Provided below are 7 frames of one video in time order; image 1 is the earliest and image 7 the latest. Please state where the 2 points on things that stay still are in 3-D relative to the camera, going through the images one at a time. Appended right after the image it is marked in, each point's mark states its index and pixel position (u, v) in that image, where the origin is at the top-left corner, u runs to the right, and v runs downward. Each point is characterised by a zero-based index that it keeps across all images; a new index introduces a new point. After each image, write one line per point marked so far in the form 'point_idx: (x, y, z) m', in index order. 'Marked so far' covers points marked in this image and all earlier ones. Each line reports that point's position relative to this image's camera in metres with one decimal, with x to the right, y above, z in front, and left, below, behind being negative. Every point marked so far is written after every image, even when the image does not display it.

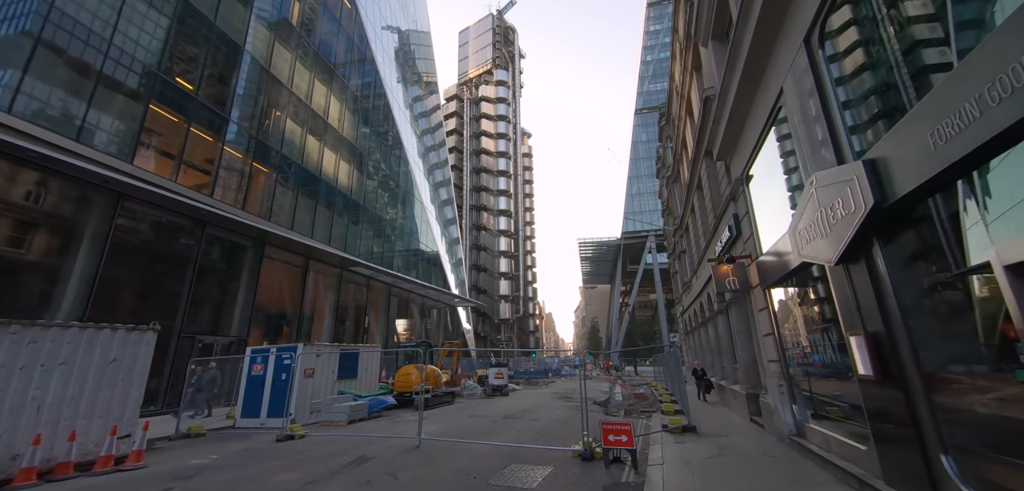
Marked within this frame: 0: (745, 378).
0: (+6.2, -3.6, +10.6) m
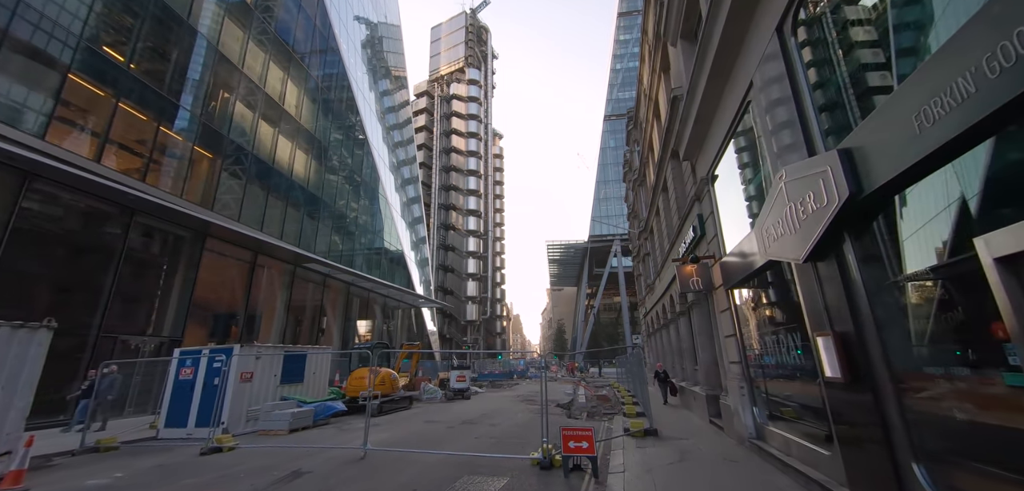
0: (+5.2, -3.6, +10.6) m
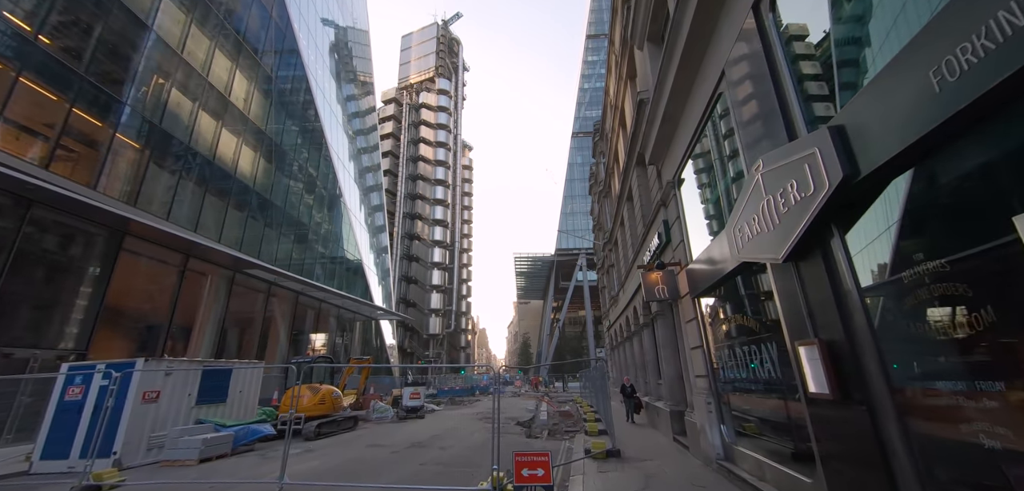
0: (+4.1, -3.8, +10.2) m
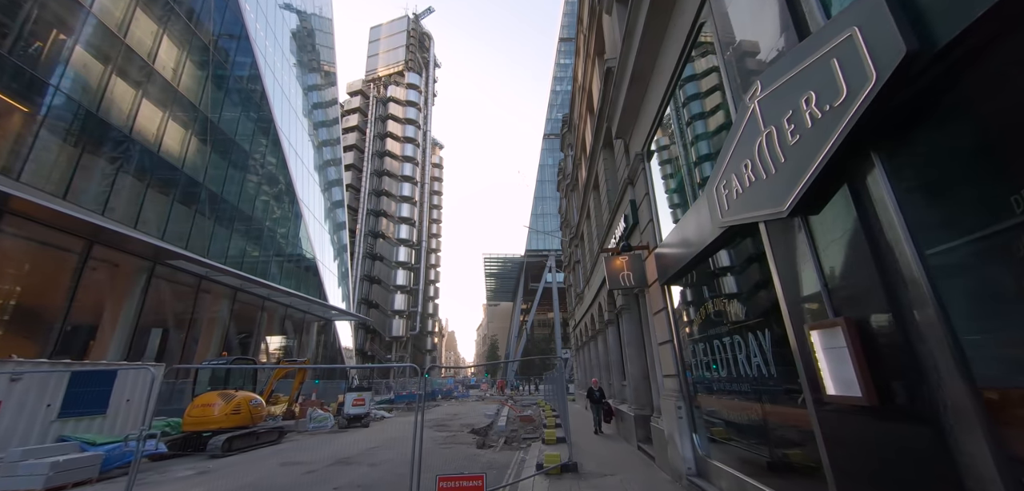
0: (+2.9, -3.6, +9.3) m
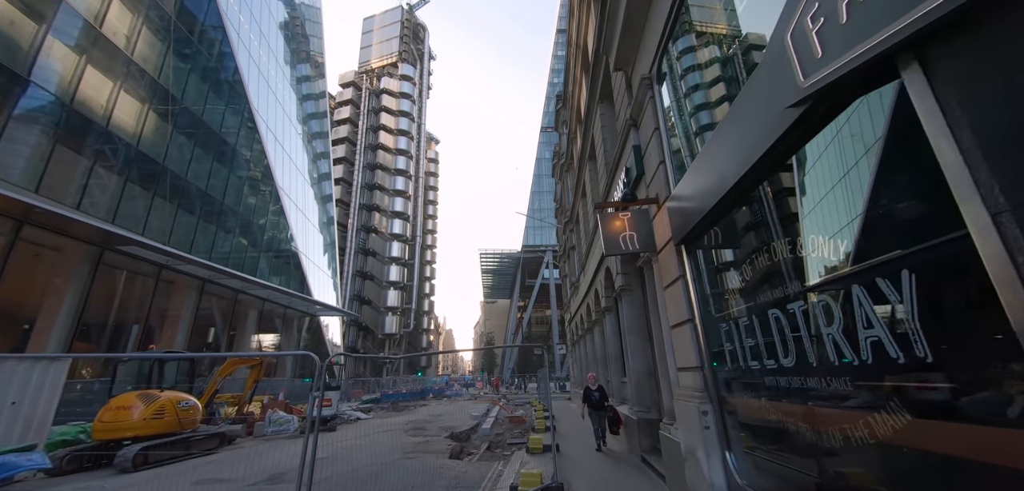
0: (+2.5, -3.0, +7.8) m
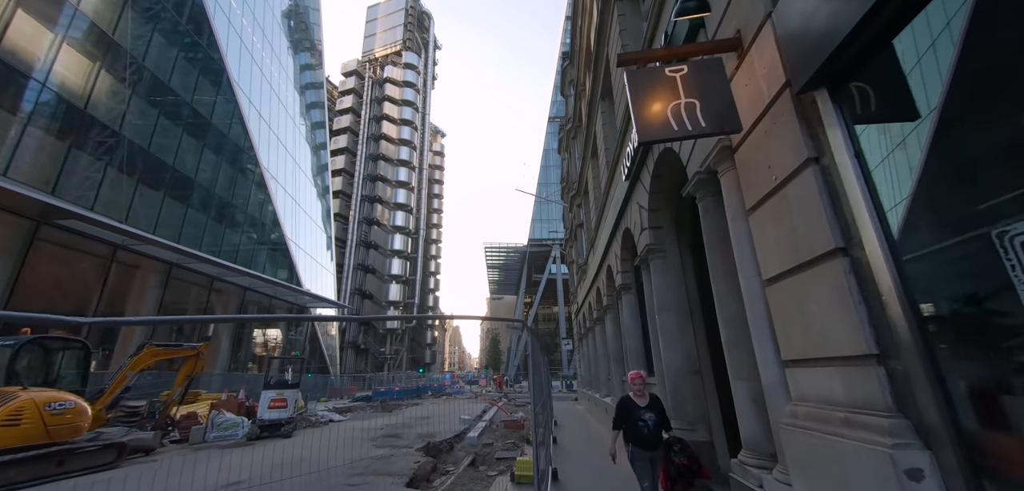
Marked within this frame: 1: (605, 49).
0: (+2.2, -2.3, +5.6) m
1: (+1.8, +3.8, +7.9) m
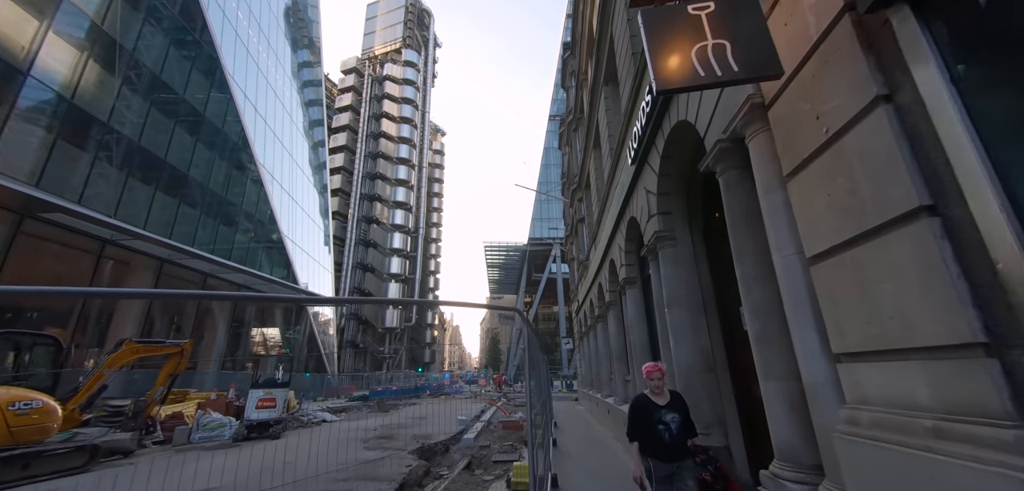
0: (+2.2, -2.1, +5.2) m
1: (+1.8, +4.0, +7.5) m
